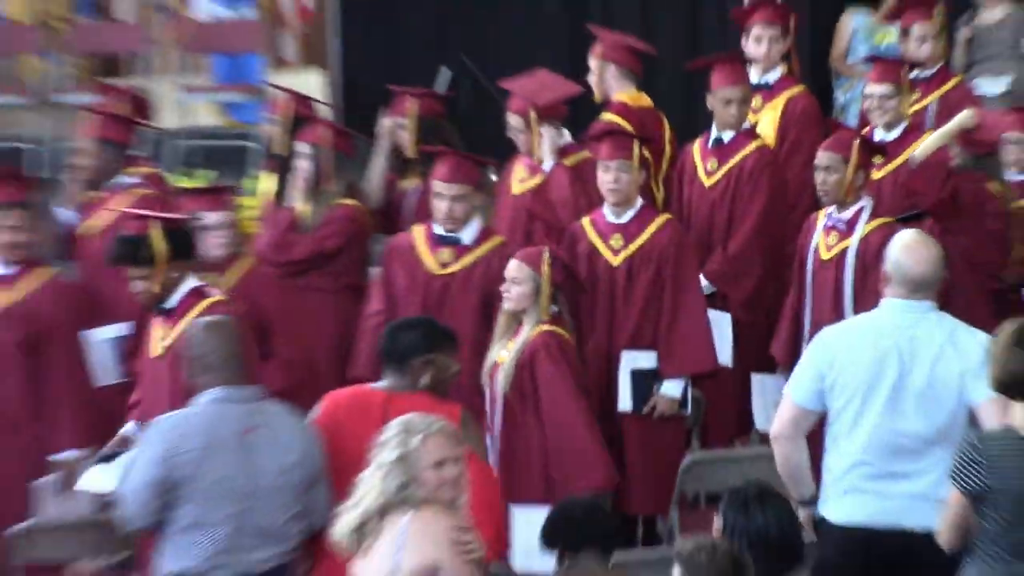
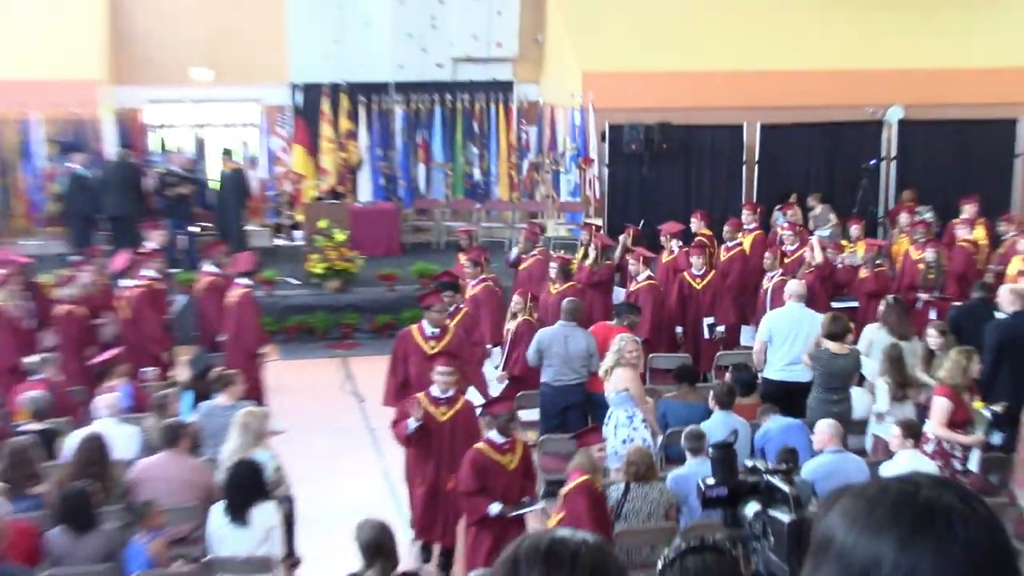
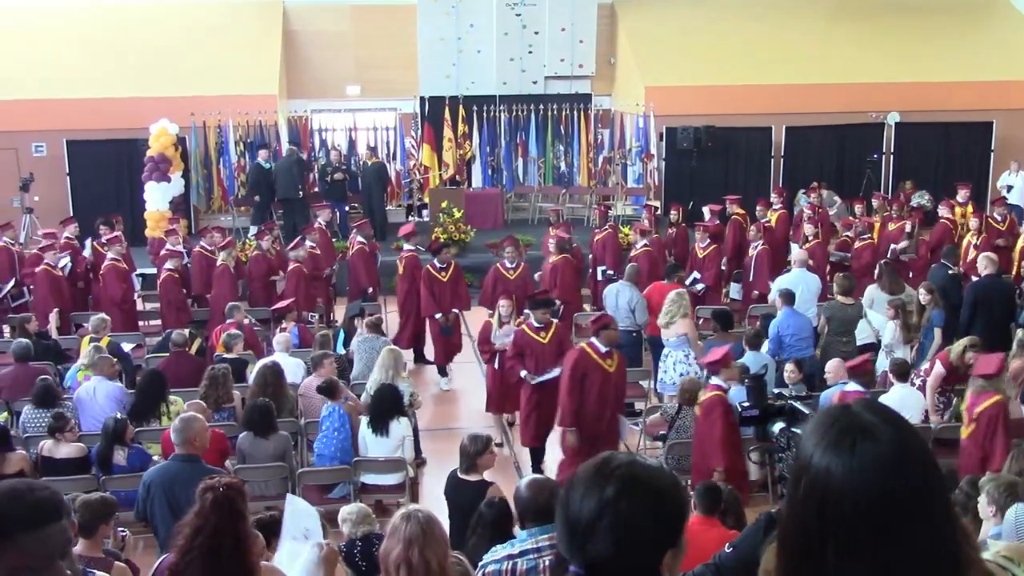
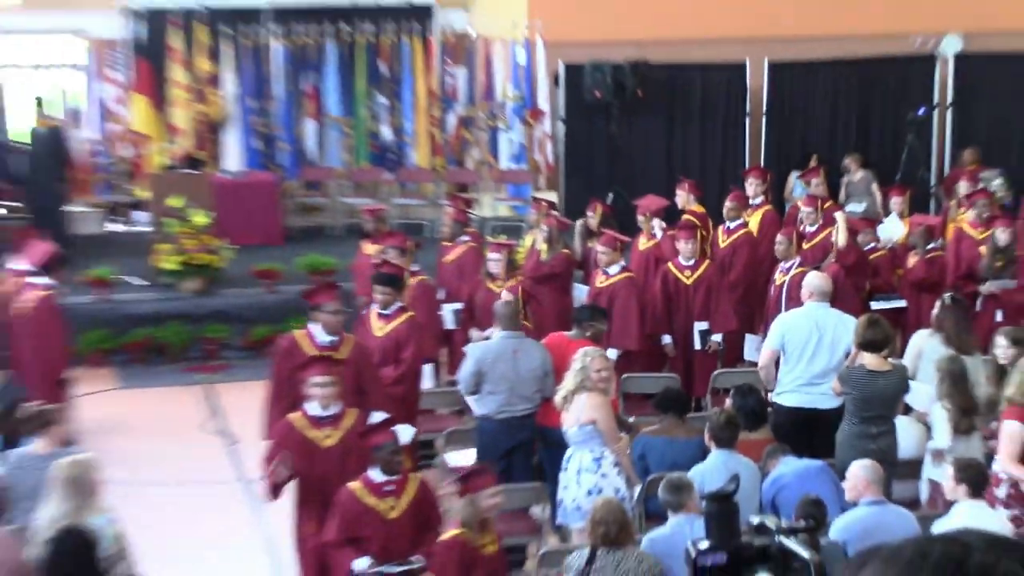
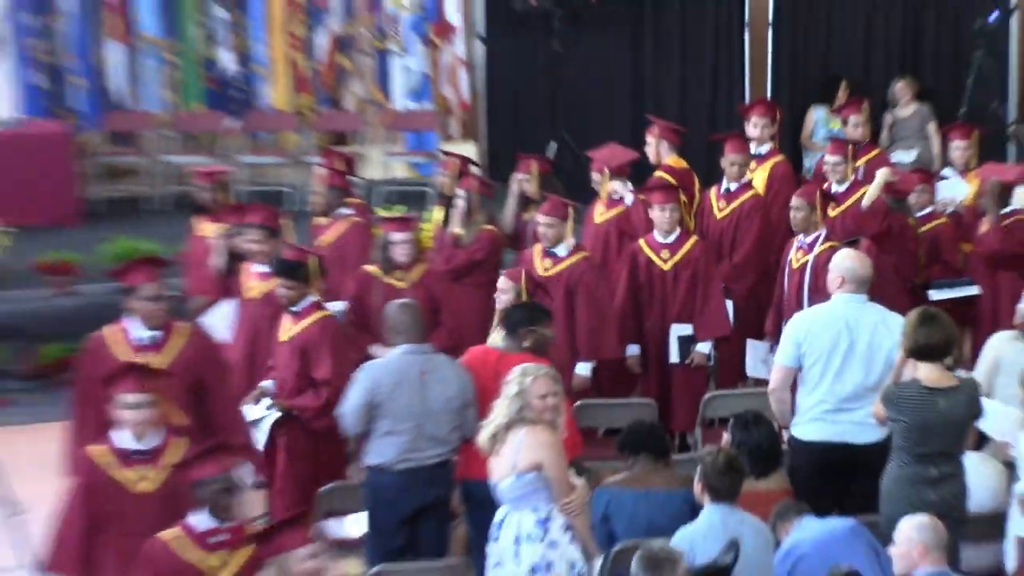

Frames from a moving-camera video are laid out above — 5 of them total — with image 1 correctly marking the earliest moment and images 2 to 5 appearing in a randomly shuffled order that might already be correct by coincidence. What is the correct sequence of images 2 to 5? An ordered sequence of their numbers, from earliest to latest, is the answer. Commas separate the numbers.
5, 4, 2, 3
